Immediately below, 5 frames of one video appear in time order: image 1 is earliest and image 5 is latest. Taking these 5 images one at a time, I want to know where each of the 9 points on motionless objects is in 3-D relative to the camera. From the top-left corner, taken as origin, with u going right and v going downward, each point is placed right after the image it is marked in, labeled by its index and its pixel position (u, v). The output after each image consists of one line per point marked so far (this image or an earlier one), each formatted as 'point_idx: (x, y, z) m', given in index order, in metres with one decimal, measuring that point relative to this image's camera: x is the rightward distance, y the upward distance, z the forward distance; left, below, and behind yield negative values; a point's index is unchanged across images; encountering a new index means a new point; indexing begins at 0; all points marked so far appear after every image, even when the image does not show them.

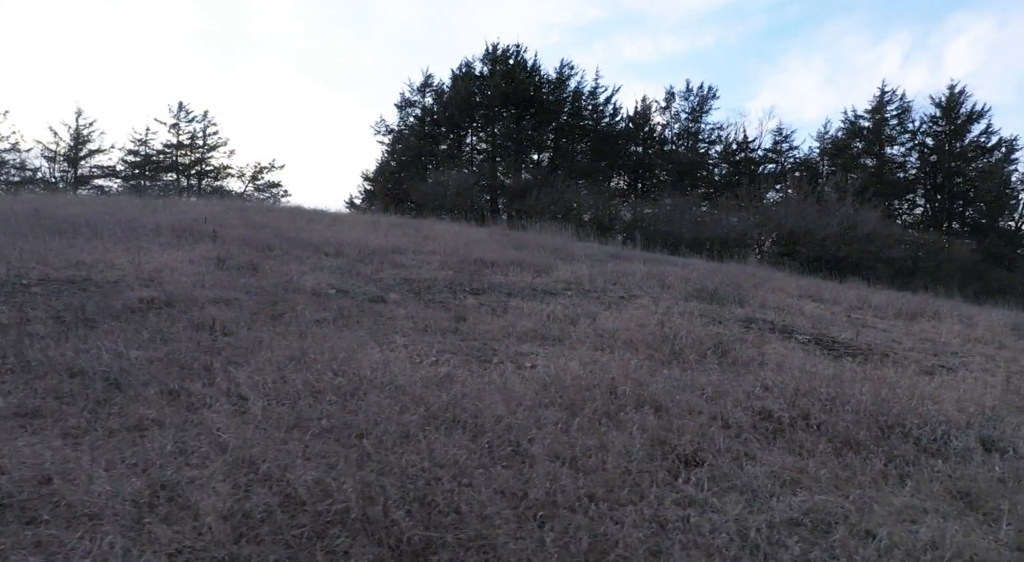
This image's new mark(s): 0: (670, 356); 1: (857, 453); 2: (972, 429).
0: (+1.2, -0.6, +5.4) m
1: (+1.7, -0.9, +3.5) m
2: (+2.6, -0.8, +4.0) m
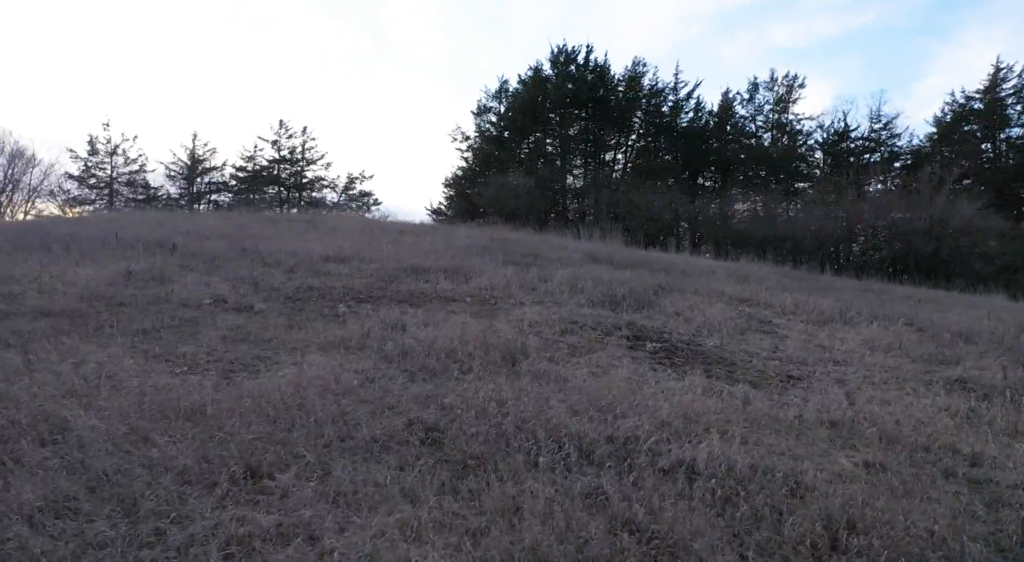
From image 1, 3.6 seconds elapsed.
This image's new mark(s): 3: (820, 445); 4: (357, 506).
0: (-0.6, -0.6, +5.4) m
1: (-0.3, -0.9, +3.5) m
2: (+0.6, -0.9, +3.8) m
3: (+1.9, -1.0, +4.3) m
4: (-0.7, -1.0, +3.1) m
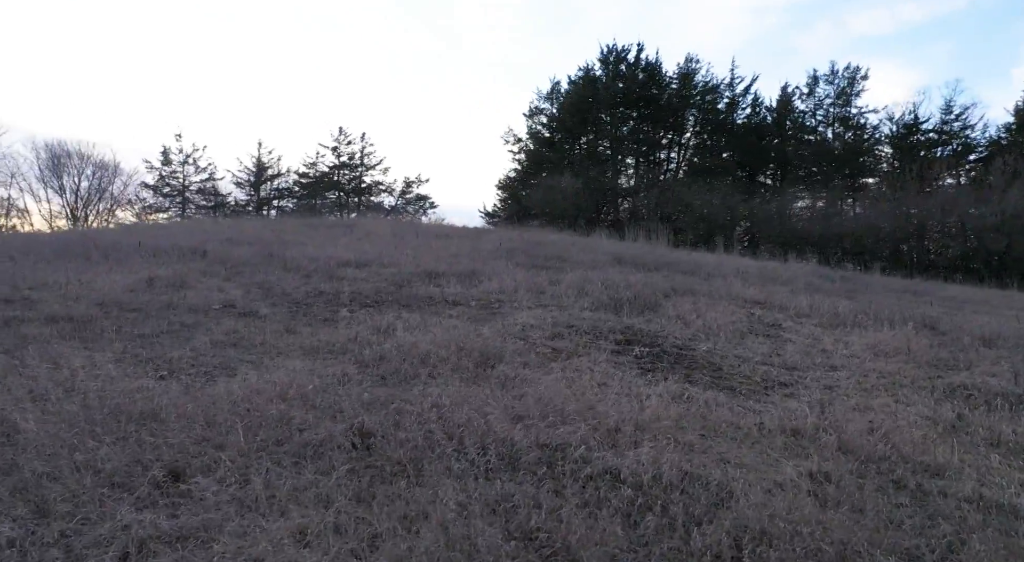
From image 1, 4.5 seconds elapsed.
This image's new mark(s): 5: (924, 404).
0: (-0.8, -0.7, +5.5) m
1: (-0.7, -1.0, +3.5) m
2: (+0.2, -0.9, +3.8) m
3: (+1.5, -1.0, +4.2) m
4: (-1.1, -1.0, +3.2) m
5: (+3.1, -0.9, +5.4) m
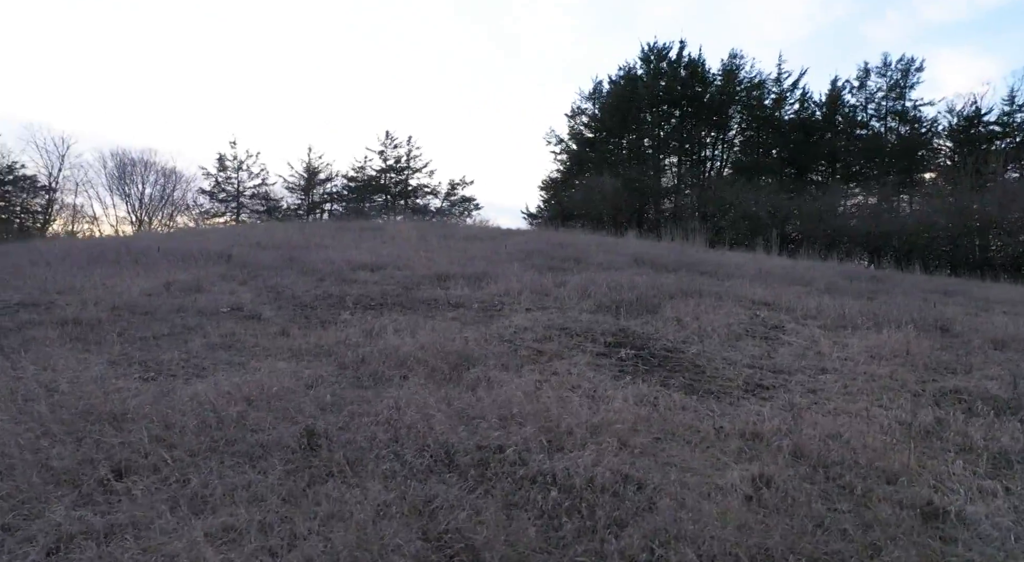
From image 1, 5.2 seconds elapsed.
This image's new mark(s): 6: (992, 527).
0: (-1.1, -0.7, +5.6) m
1: (-1.0, -1.0, +3.6) m
2: (-0.1, -0.9, +3.8) m
3: (+1.2, -1.0, +4.1) m
4: (-1.5, -1.1, +3.3) m
5: (+2.9, -1.0, +5.3) m
6: (+2.4, -1.2, +3.5) m
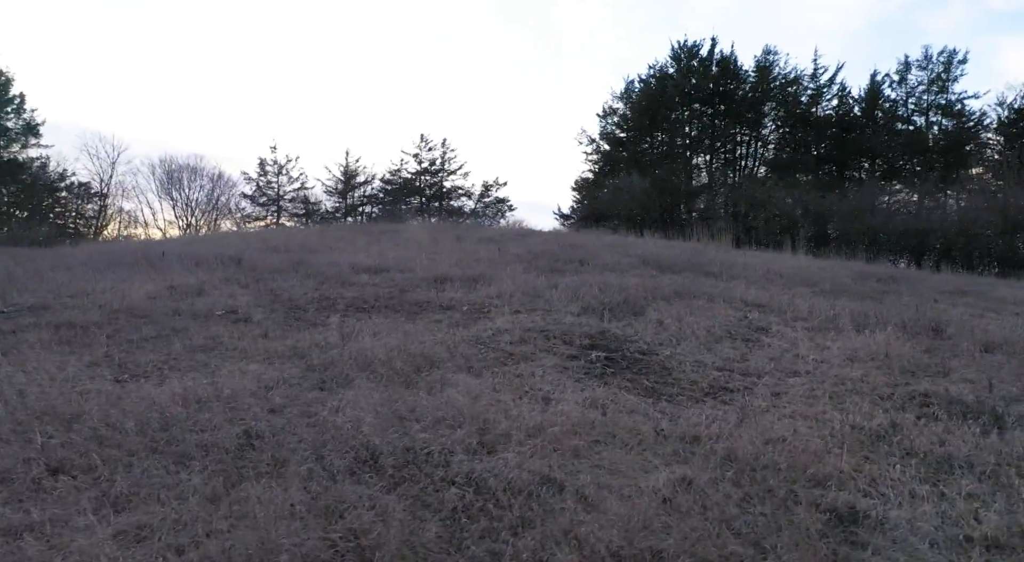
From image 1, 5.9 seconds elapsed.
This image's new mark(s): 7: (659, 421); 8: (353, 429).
0: (-1.4, -0.8, +5.7) m
1: (-1.5, -1.0, +3.8) m
2: (-0.5, -1.0, +3.9) m
3: (+0.8, -1.1, +4.1) m
4: (-1.9, -1.1, +3.5) m
5: (+2.6, -1.0, +5.2) m
6: (+1.9, -1.2, +3.4) m
7: (+1.0, -0.9, +4.8) m
8: (-0.9, -0.9, +4.1) m
